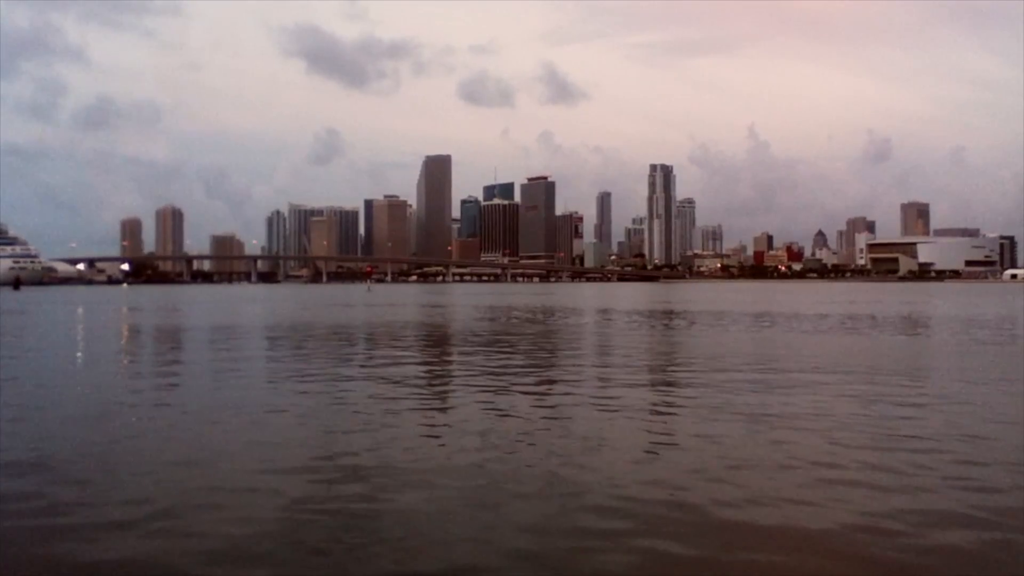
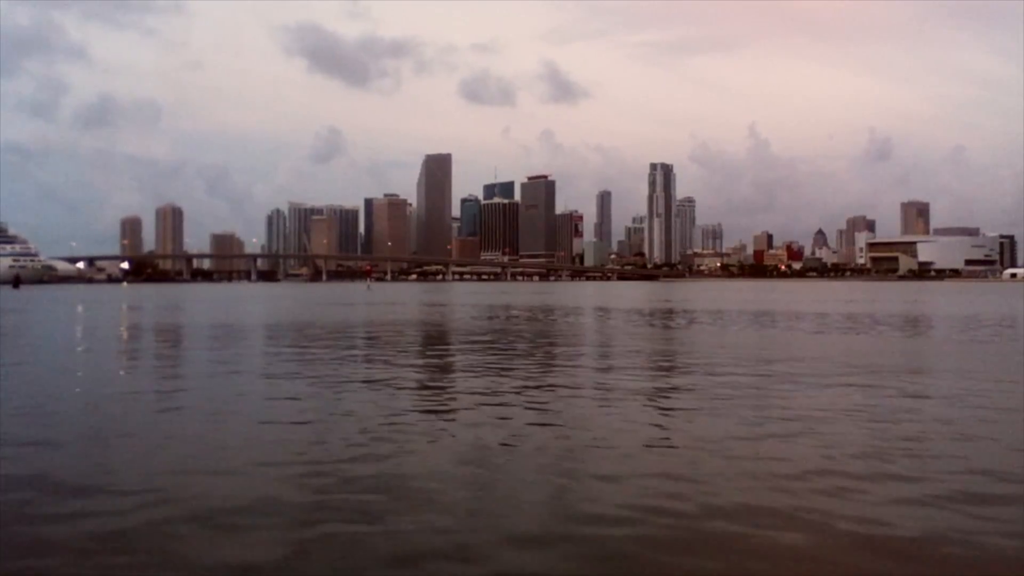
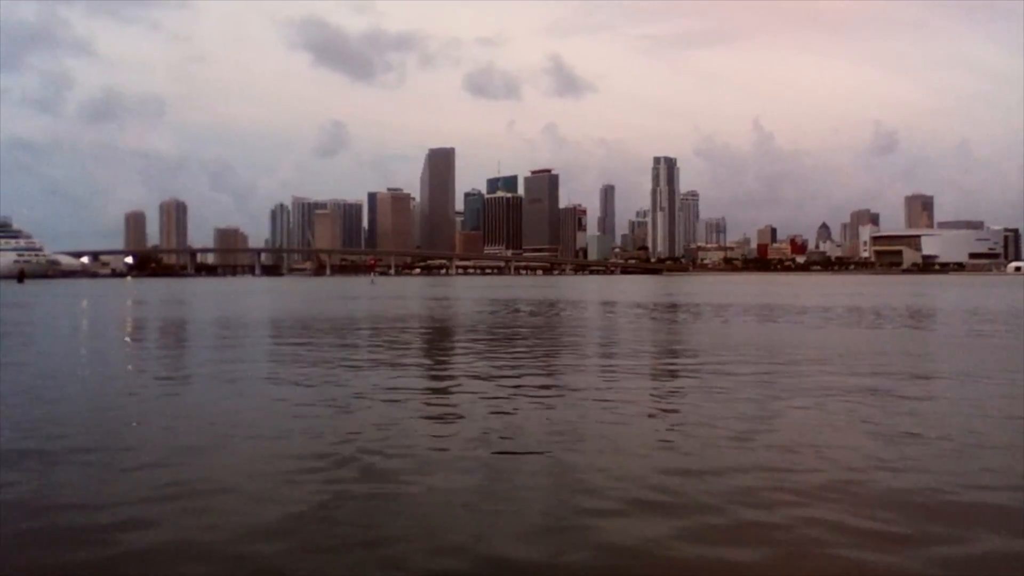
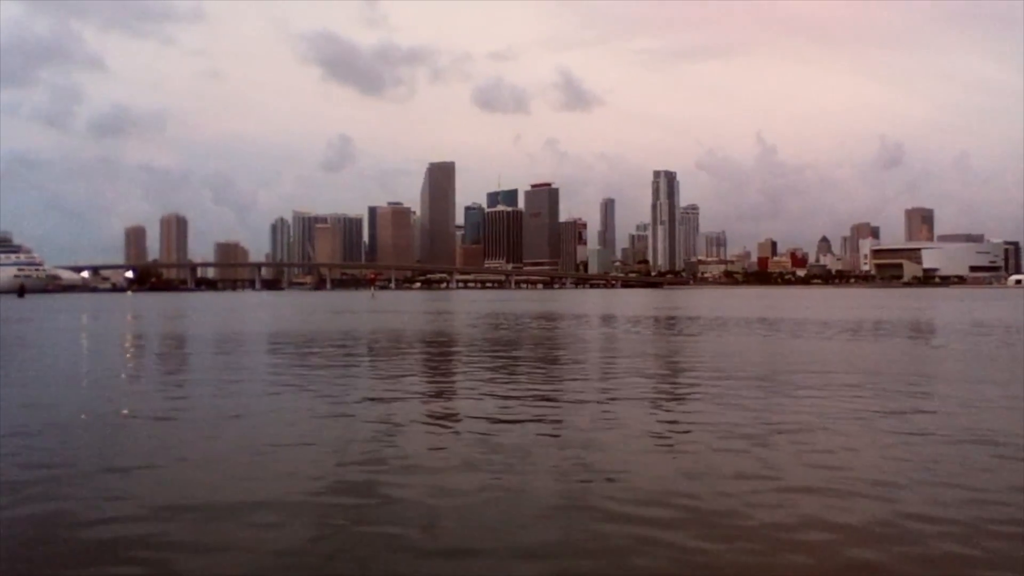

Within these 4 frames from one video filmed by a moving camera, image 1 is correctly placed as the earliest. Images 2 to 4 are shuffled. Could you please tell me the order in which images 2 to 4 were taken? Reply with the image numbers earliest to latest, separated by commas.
2, 3, 4
